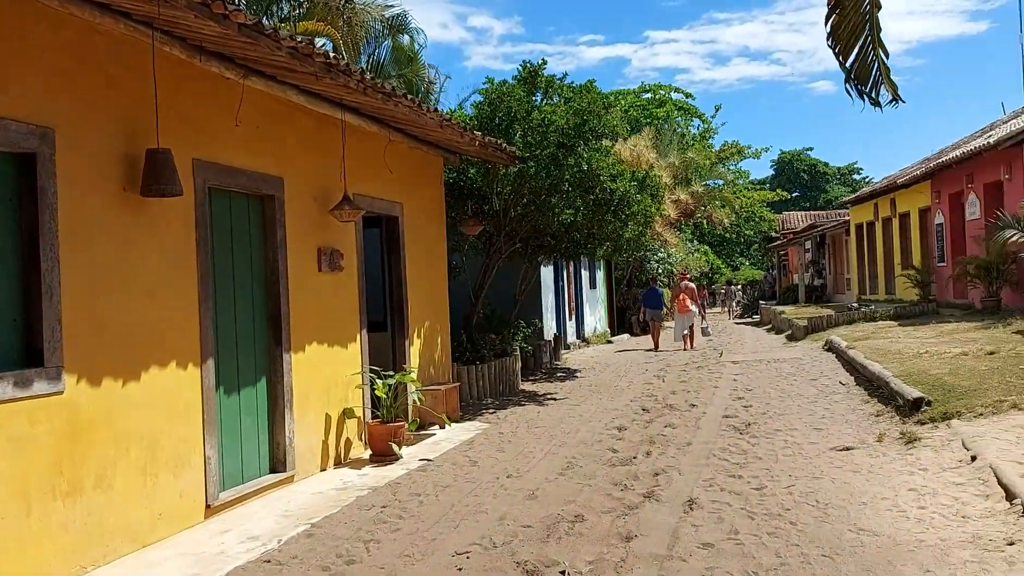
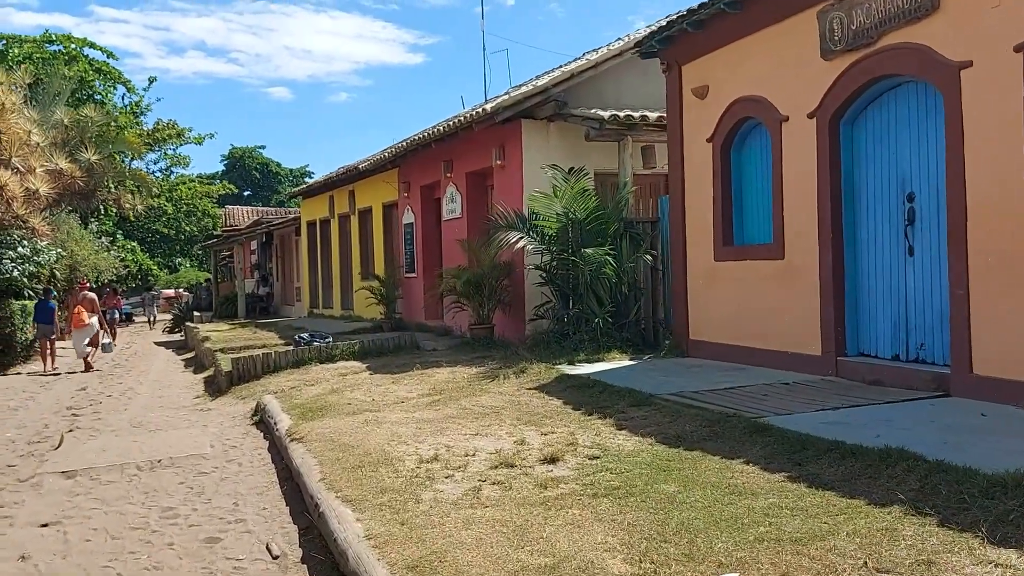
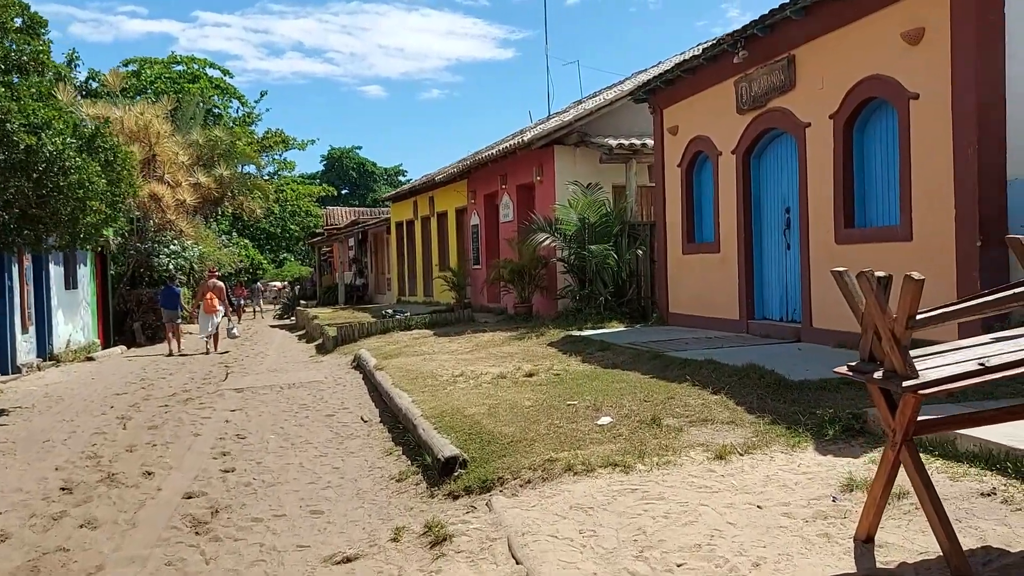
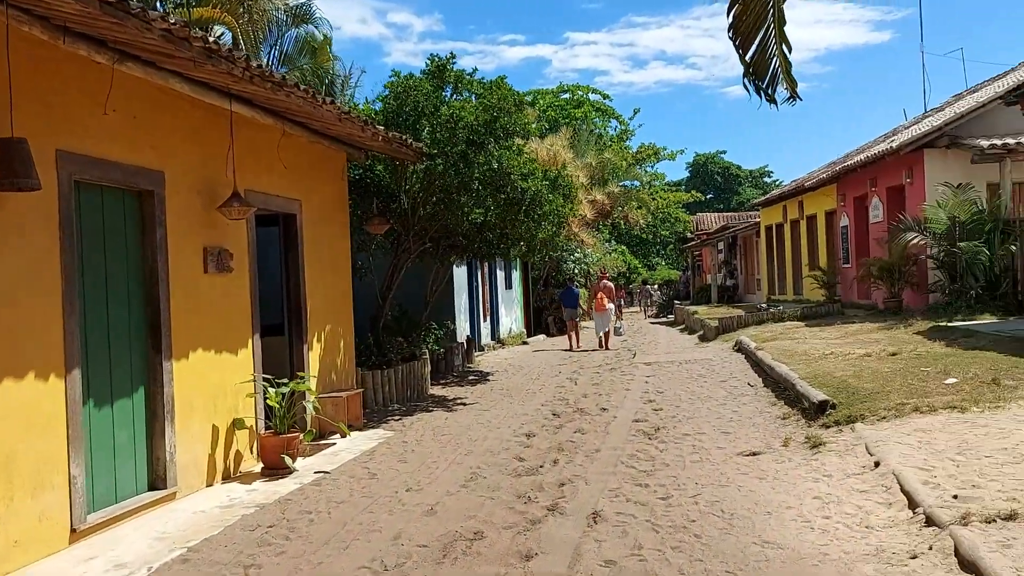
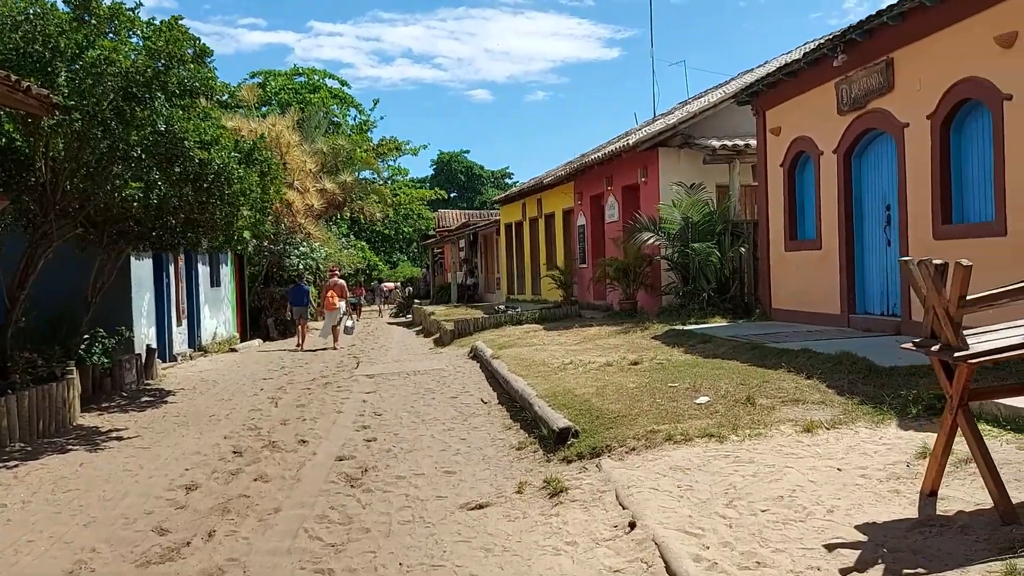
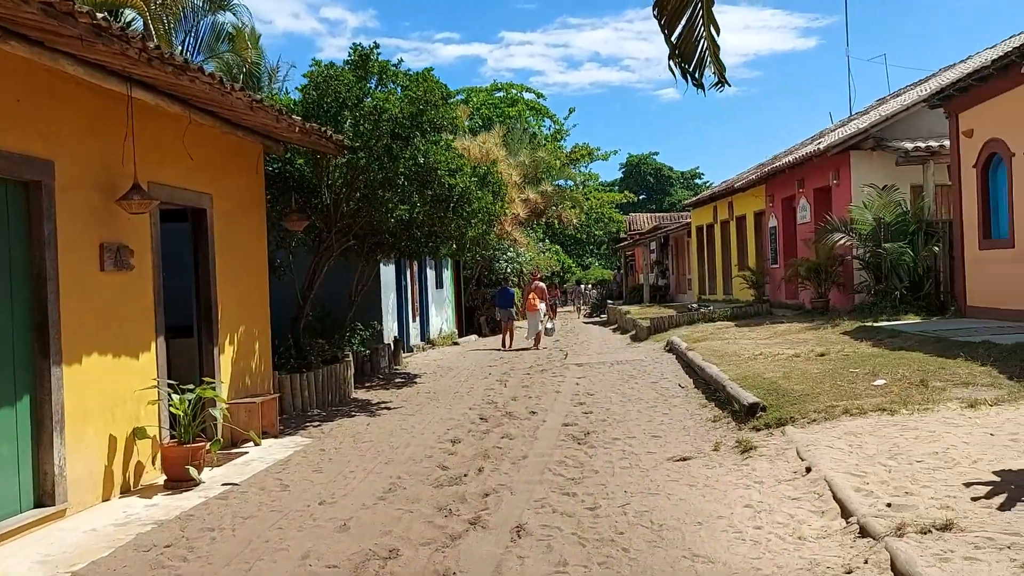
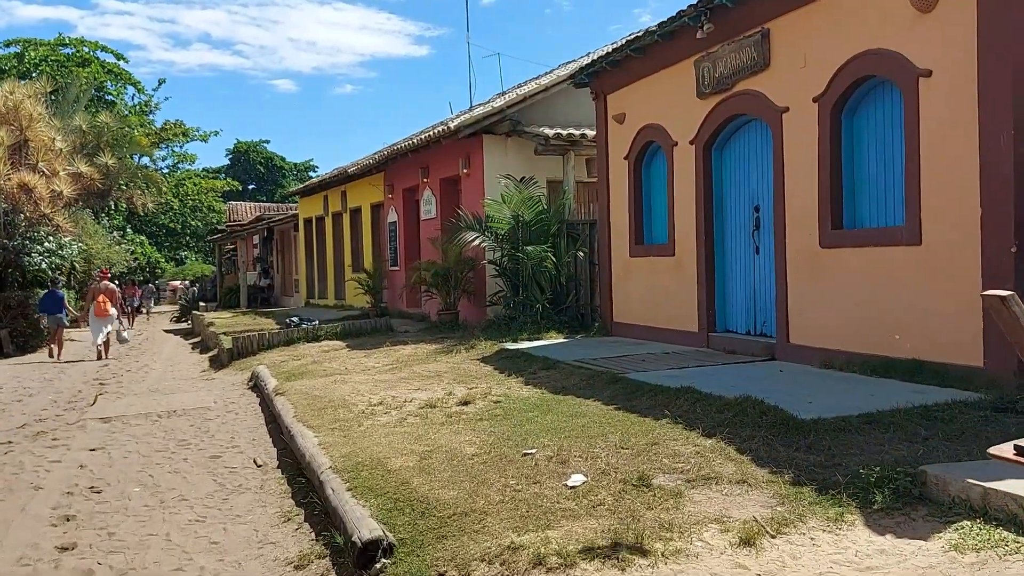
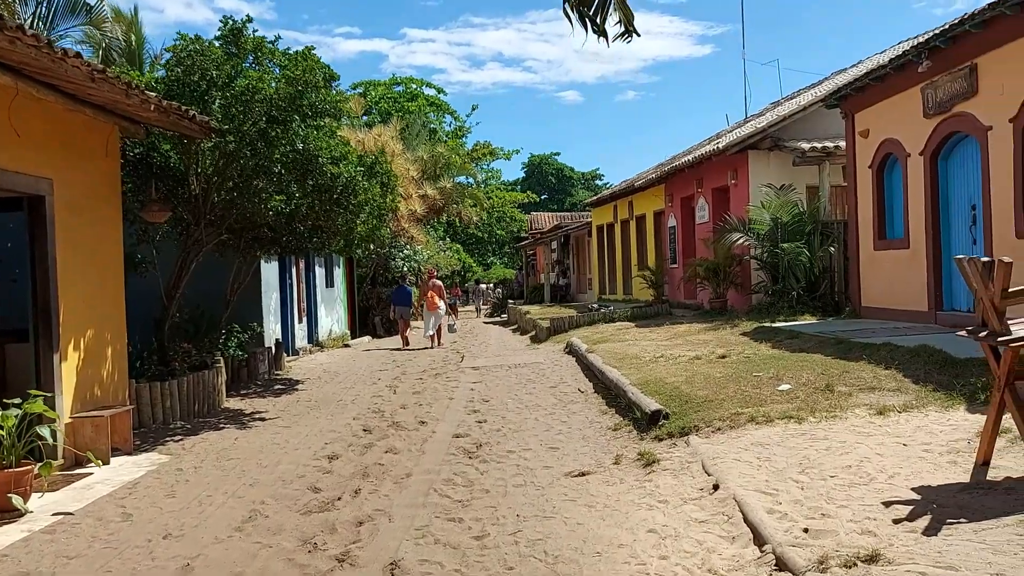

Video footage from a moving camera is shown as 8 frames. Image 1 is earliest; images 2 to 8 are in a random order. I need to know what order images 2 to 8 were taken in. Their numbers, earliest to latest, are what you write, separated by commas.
4, 6, 8, 5, 3, 7, 2
